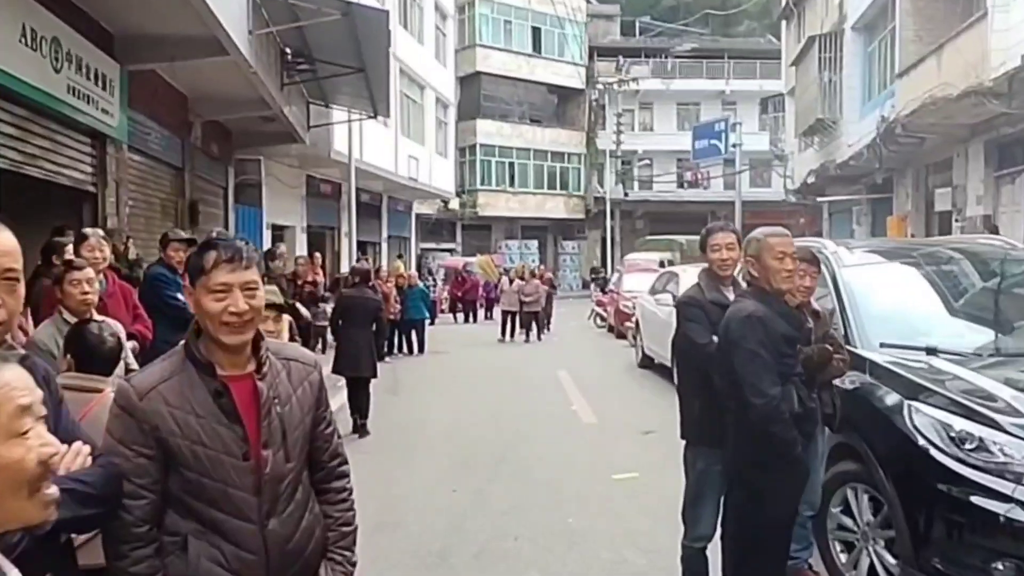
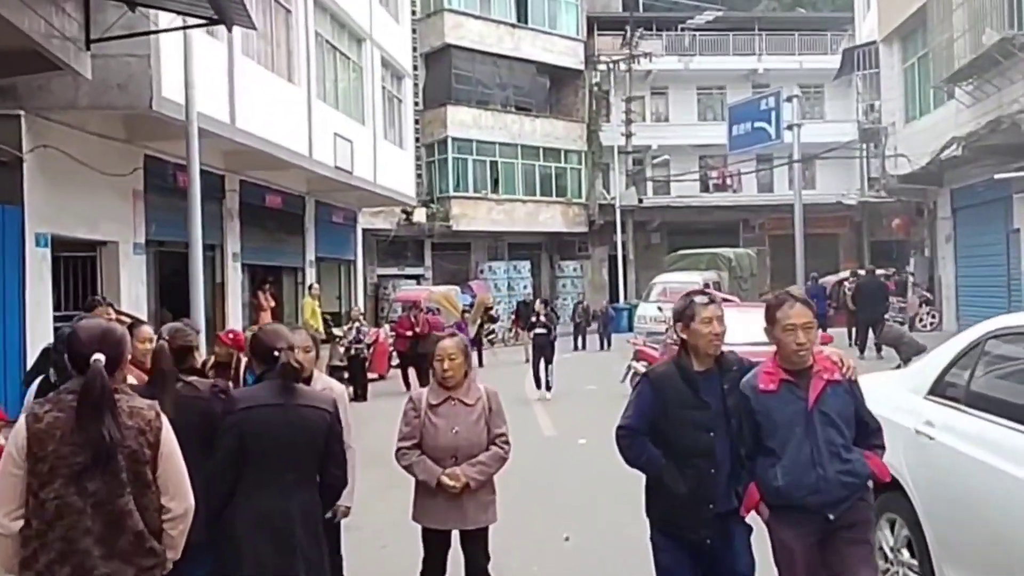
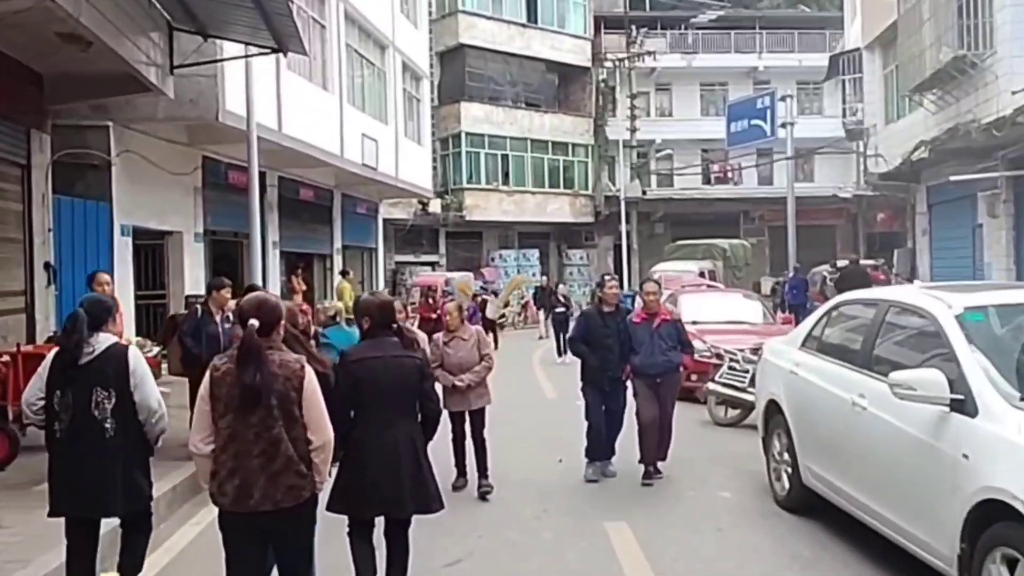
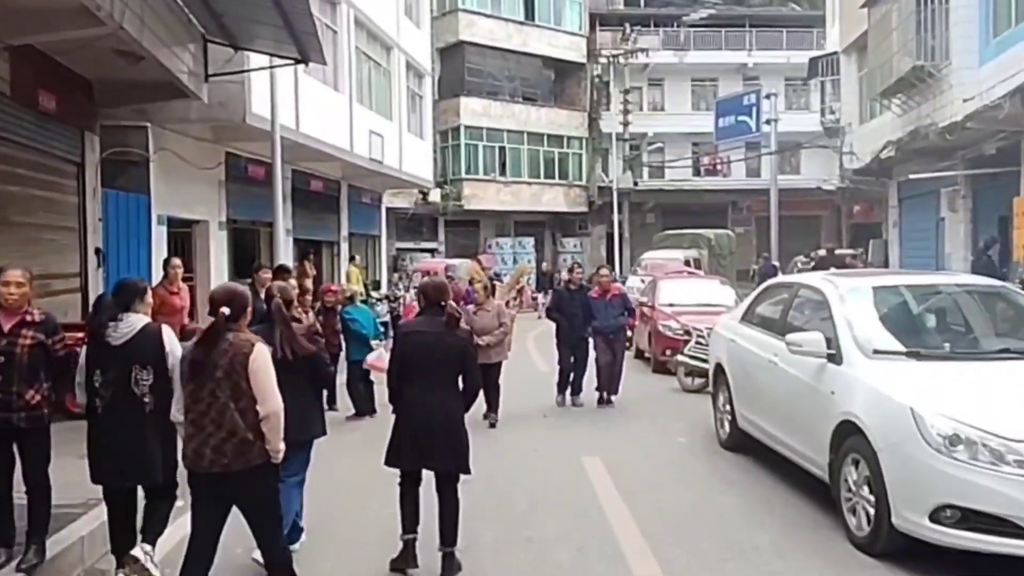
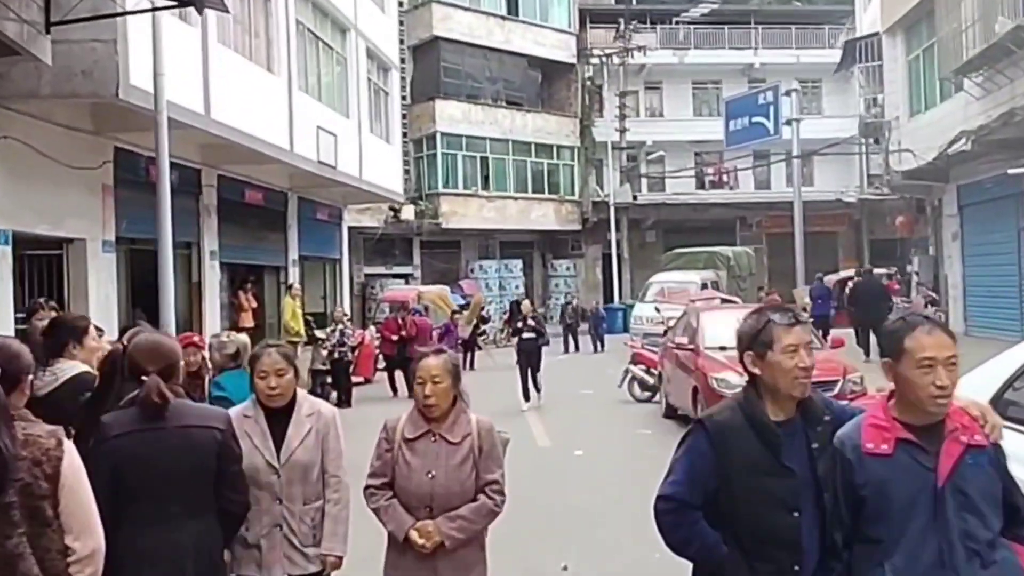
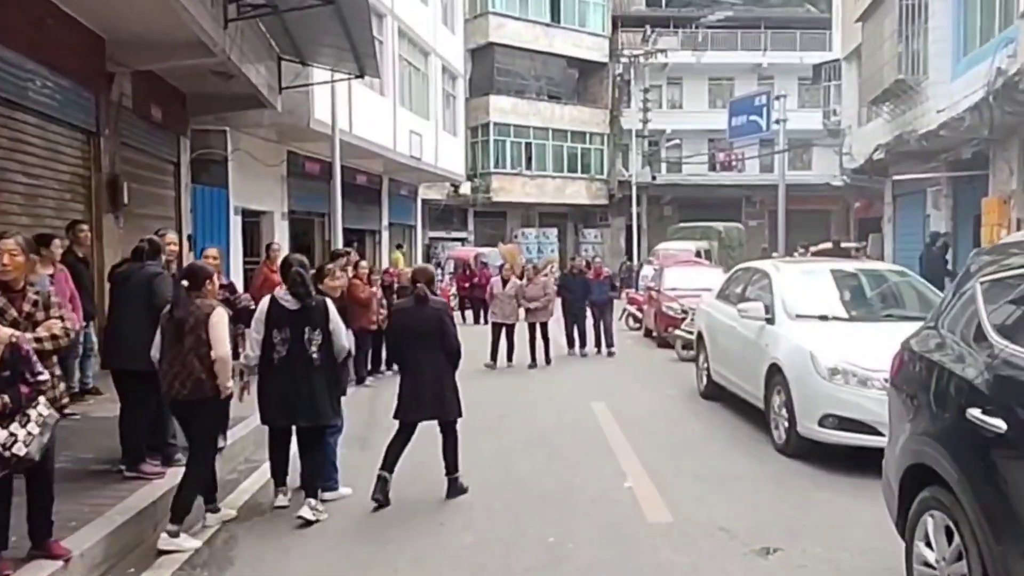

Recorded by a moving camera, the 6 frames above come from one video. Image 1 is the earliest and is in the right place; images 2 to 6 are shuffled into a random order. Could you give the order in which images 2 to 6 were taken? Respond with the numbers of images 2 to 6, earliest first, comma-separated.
6, 4, 3, 2, 5
